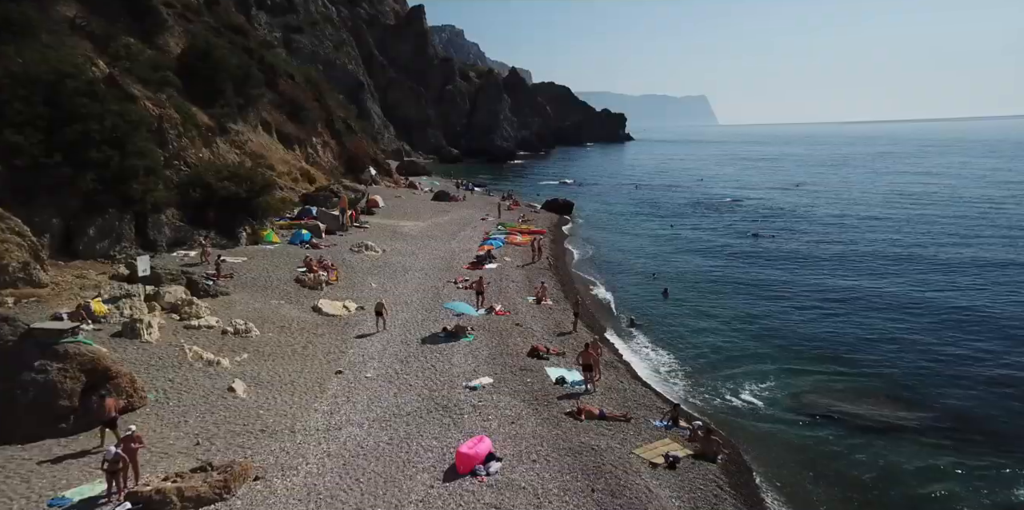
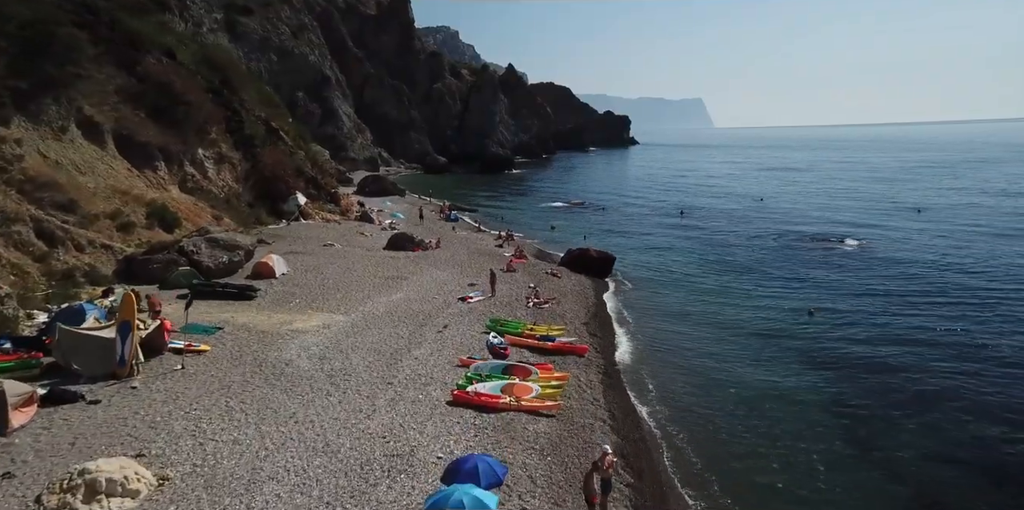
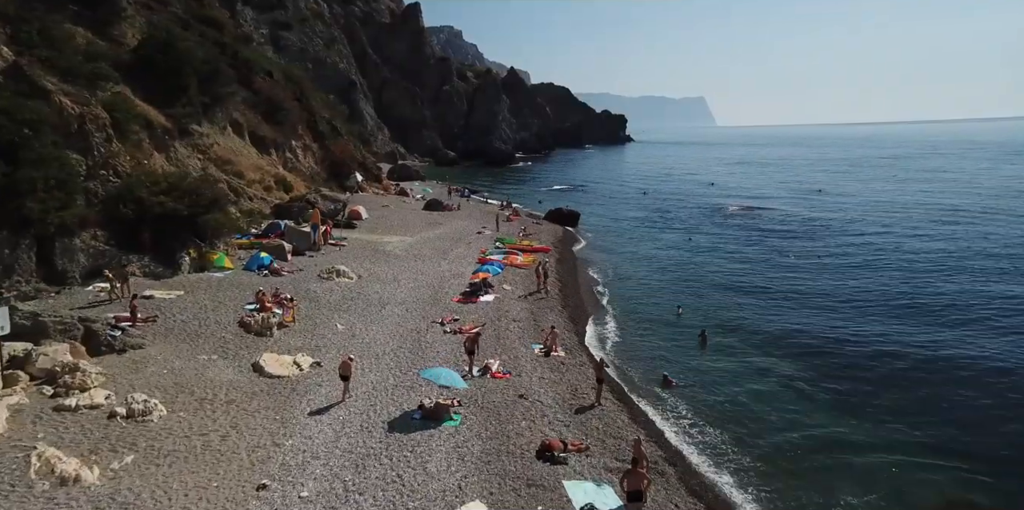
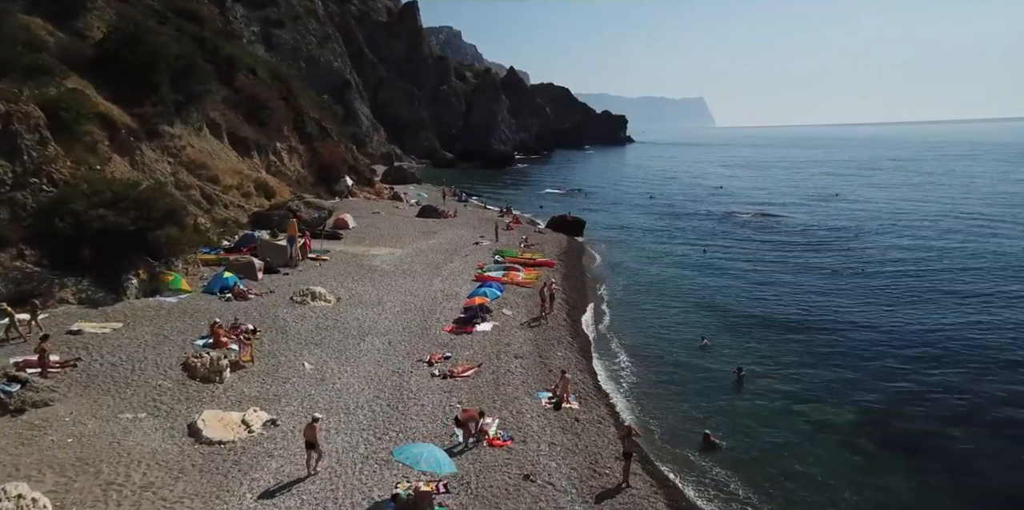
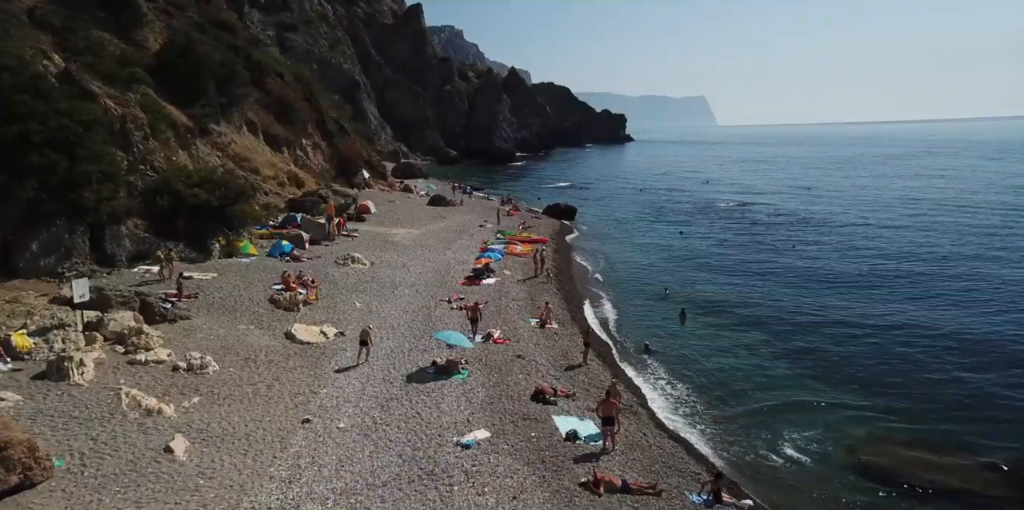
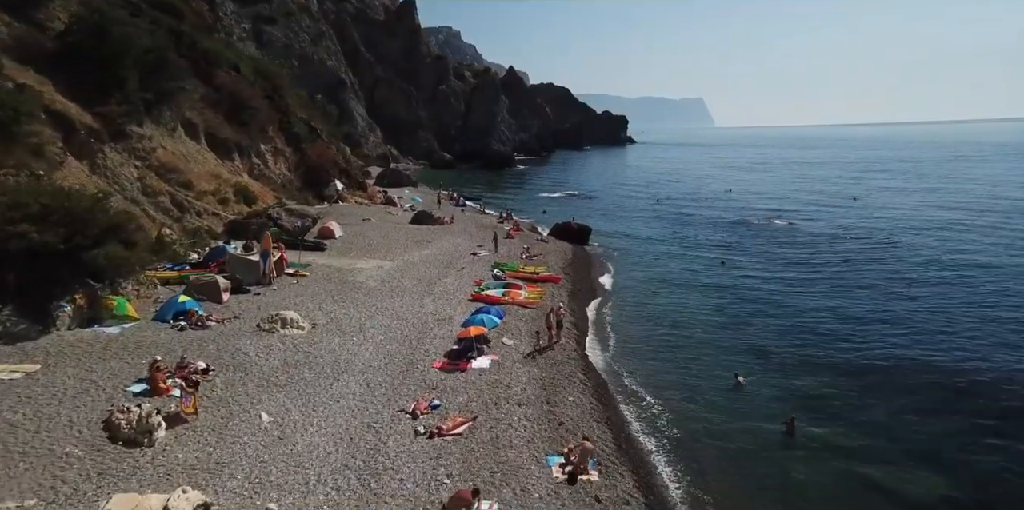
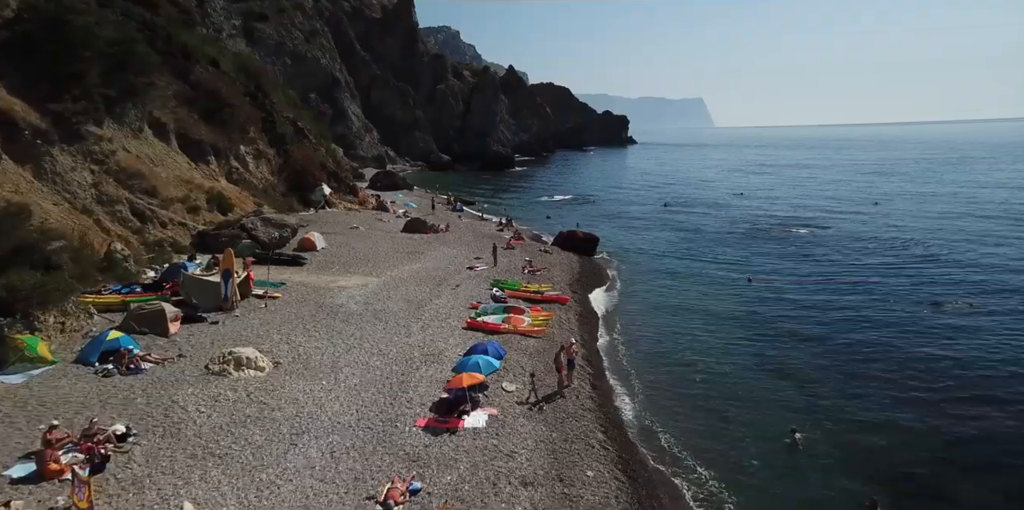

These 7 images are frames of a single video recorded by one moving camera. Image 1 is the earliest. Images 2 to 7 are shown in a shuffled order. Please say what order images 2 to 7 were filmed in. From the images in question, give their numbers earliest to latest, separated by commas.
5, 3, 4, 6, 7, 2
